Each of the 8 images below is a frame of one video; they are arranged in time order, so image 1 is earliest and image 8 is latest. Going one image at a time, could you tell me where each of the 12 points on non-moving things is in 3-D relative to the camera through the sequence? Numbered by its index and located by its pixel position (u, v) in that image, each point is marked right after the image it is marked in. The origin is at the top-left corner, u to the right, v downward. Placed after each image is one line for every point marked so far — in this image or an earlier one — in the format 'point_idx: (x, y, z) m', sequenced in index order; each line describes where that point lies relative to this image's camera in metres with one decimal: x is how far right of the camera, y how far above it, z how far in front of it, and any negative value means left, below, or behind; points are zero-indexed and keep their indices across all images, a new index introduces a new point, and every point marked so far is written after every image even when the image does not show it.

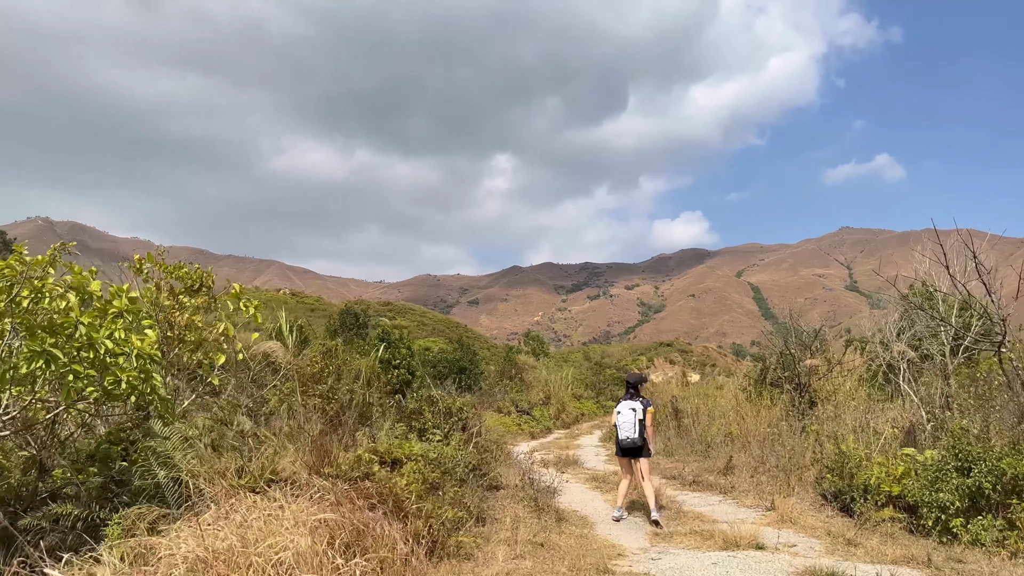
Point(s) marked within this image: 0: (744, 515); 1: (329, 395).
0: (+1.9, -1.9, +6.5) m
1: (-1.6, -0.9, +6.7) m
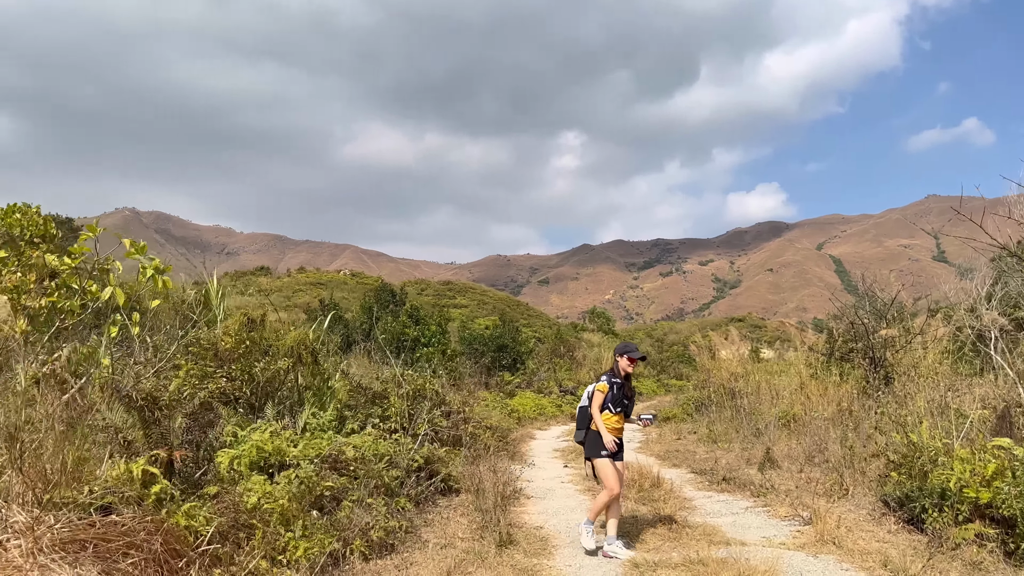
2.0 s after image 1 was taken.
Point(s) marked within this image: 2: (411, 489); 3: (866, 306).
0: (+1.6, -1.5, +4.9) m
1: (-1.9, -0.6, +5.4) m
2: (-0.7, -1.3, +5.0) m
3: (+5.1, -0.3, +11.4) m
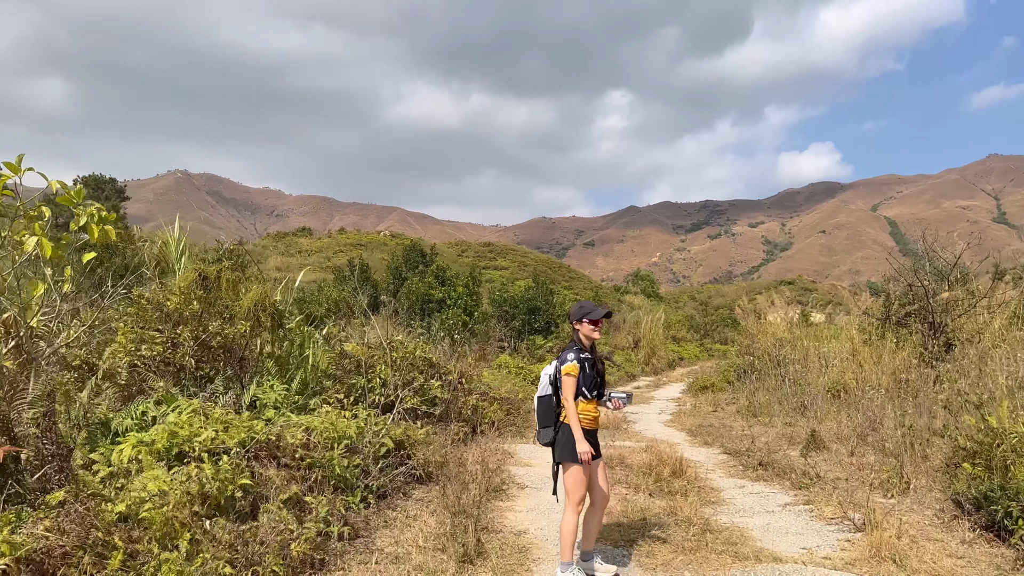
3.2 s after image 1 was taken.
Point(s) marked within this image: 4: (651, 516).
0: (+1.5, -1.3, +4.0) m
1: (-2.0, -0.4, +4.6) m
2: (-0.7, -1.0, +4.1) m
3: (+5.3, +0.3, +10.2) m
4: (+0.7, -1.2, +4.2) m
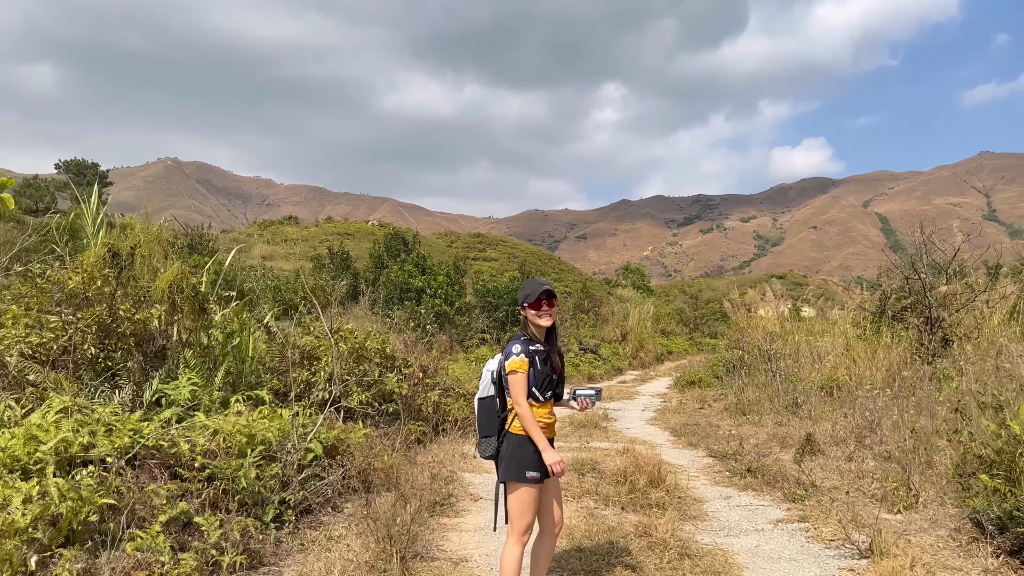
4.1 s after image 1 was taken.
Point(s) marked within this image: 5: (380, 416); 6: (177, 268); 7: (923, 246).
0: (+1.3, -1.2, +3.4) m
1: (-2.2, -0.2, +4.0) m
2: (-1.0, -0.9, +3.5) m
3: (+5.0, +0.4, +9.6) m
4: (+0.5, -1.1, +3.6) m
5: (-1.0, -0.9, +5.7) m
6: (-1.9, +0.1, +4.5) m
7: (+4.9, +0.5, +9.4) m
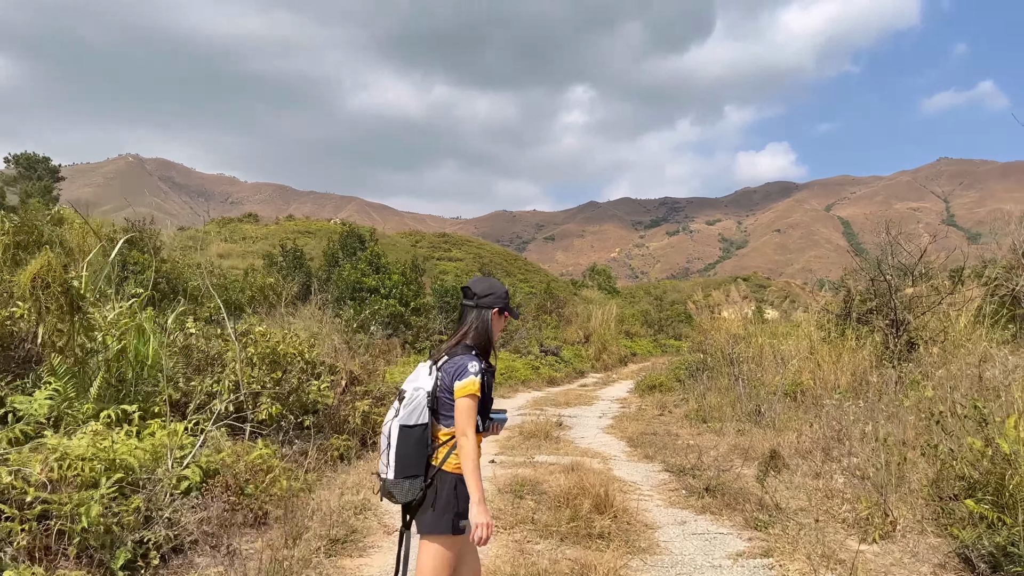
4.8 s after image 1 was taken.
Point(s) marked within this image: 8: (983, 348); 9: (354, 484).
0: (+0.9, -1.2, +2.8) m
1: (-2.6, -0.2, +3.3) m
2: (-1.3, -0.9, +2.9) m
3: (+4.5, +0.3, +9.2) m
4: (+0.2, -1.1, +3.0) m
5: (-1.4, -0.9, +5.1) m
6: (-2.3, +0.1, +3.8) m
7: (+4.3, +0.4, +9.0) m
8: (+4.4, -0.6, +7.3) m
9: (-0.8, -1.0, +4.3) m
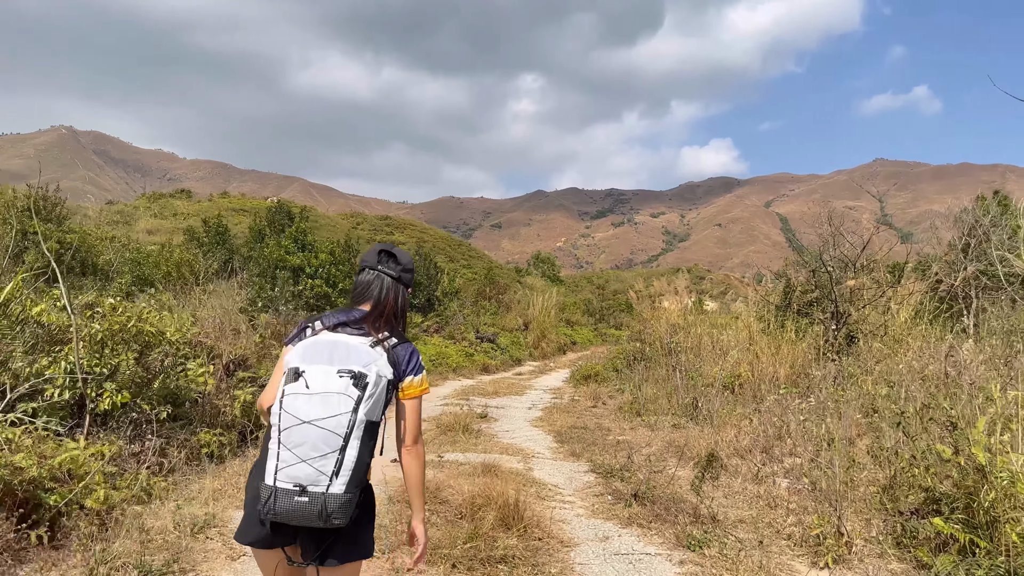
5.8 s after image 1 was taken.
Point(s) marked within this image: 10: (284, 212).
0: (+0.6, -1.1, +2.2) m
1: (-3.0, 0.0, +2.4) m
2: (-1.7, -0.7, +2.1) m
3: (+3.6, +0.5, +8.8) m
4: (-0.2, -1.0, +2.4) m
5: (-1.9, -0.7, +4.3) m
6: (-2.7, +0.3, +3.0) m
7: (+3.5, +0.6, +8.6) m
8: (+3.7, -0.5, +6.9) m
9: (-1.3, -0.9, +3.5) m
10: (-5.6, +1.8, +19.3) m
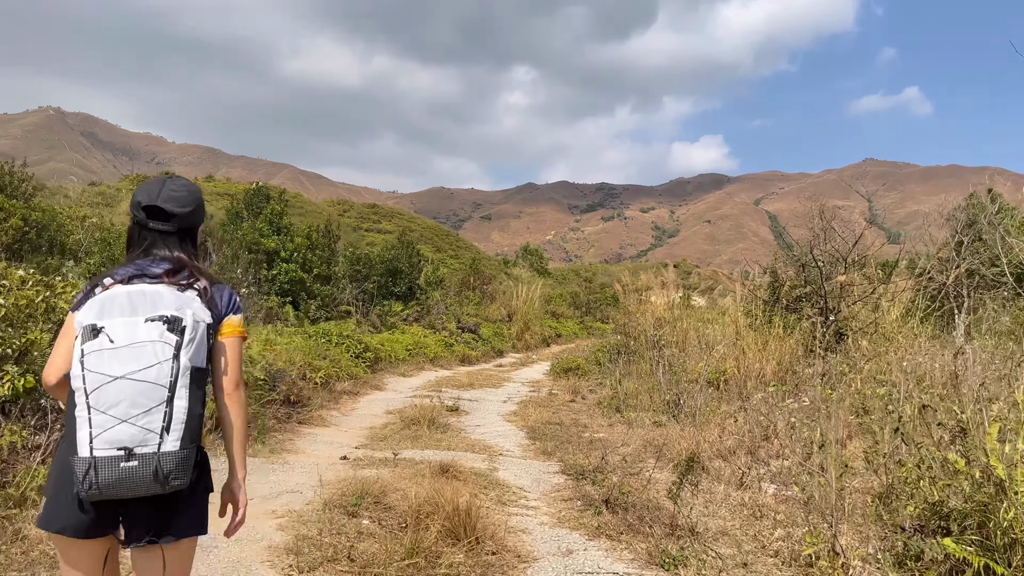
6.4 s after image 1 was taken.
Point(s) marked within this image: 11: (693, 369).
0: (+0.4, -1.0, +1.8) m
1: (-3.1, +0.1, +1.9) m
2: (-1.9, -0.6, +1.6) m
3: (+3.4, +0.5, +8.4) m
4: (-0.4, -0.9, +1.9) m
5: (-2.1, -0.6, +3.8) m
6: (-2.9, +0.5, +2.5) m
7: (+3.3, +0.6, +8.2) m
8: (+3.5, -0.4, +6.5) m
9: (-1.5, -0.8, +3.1) m
10: (-6.0, +2.2, +18.7) m
11: (+1.9, -0.9, +8.3) m
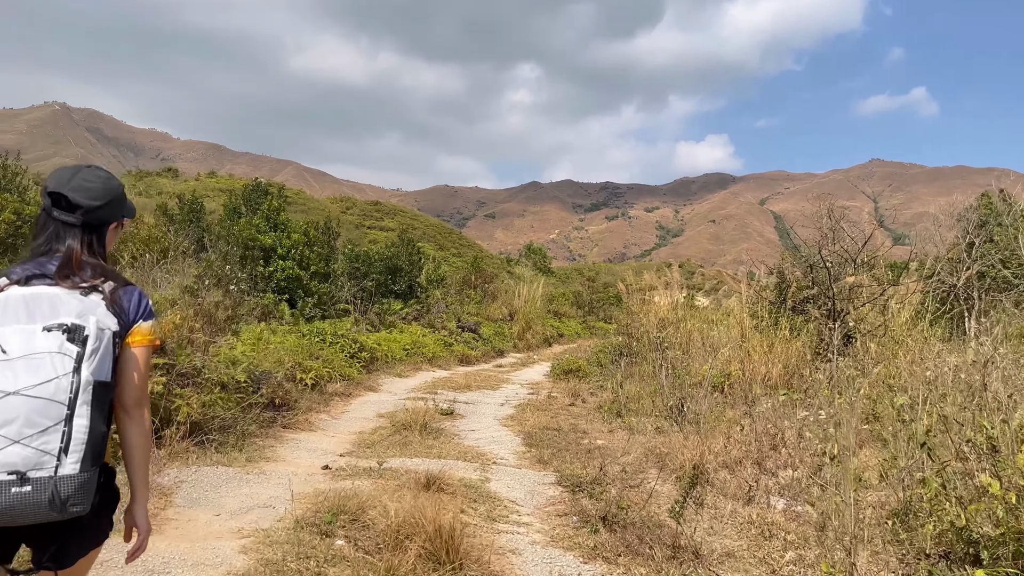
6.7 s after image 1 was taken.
0: (+0.3, -1.0, +1.5) m
1: (-3.2, +0.1, +1.7) m
2: (-1.9, -0.6, +1.4) m
3: (+3.4, +0.5, +8.2) m
4: (-0.5, -0.9, +1.7) m
5: (-2.1, -0.6, +3.6) m
6: (-2.9, +0.5, +2.2) m
7: (+3.3, +0.6, +7.9) m
8: (+3.5, -0.5, +6.3) m
9: (-1.6, -0.8, +2.8) m
10: (-5.9, +2.3, +18.5) m
11: (+1.9, -0.9, +8.0) m
